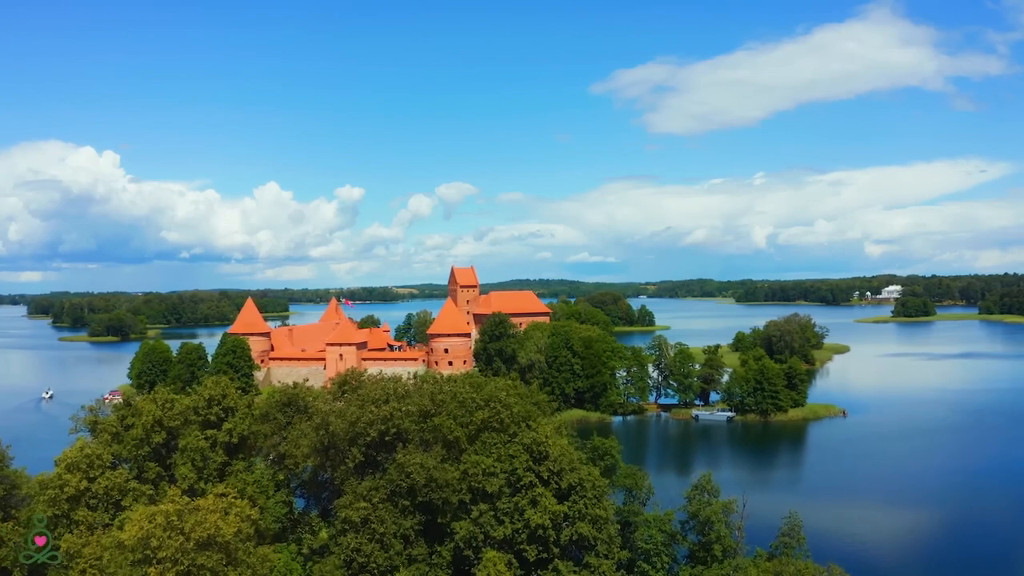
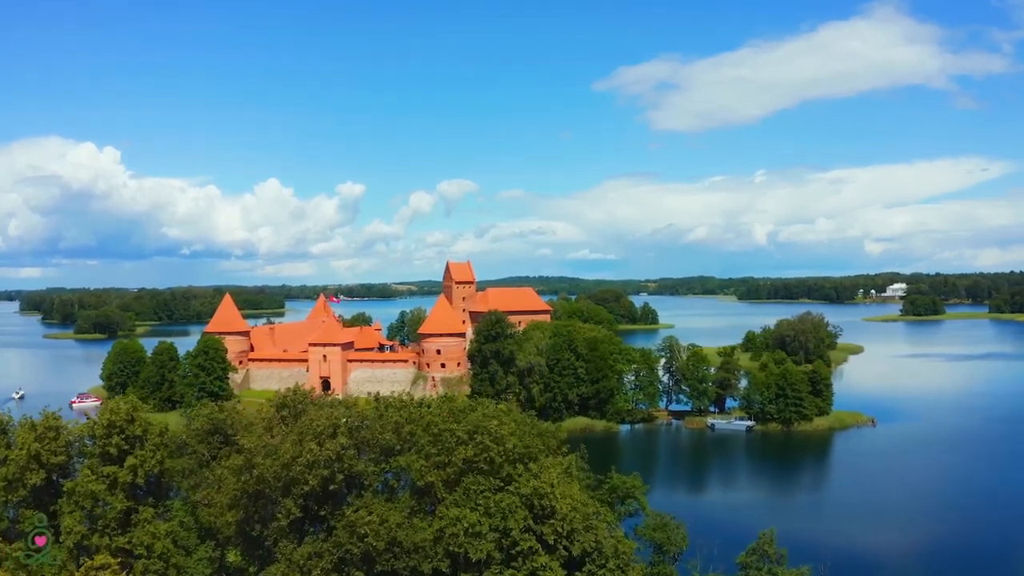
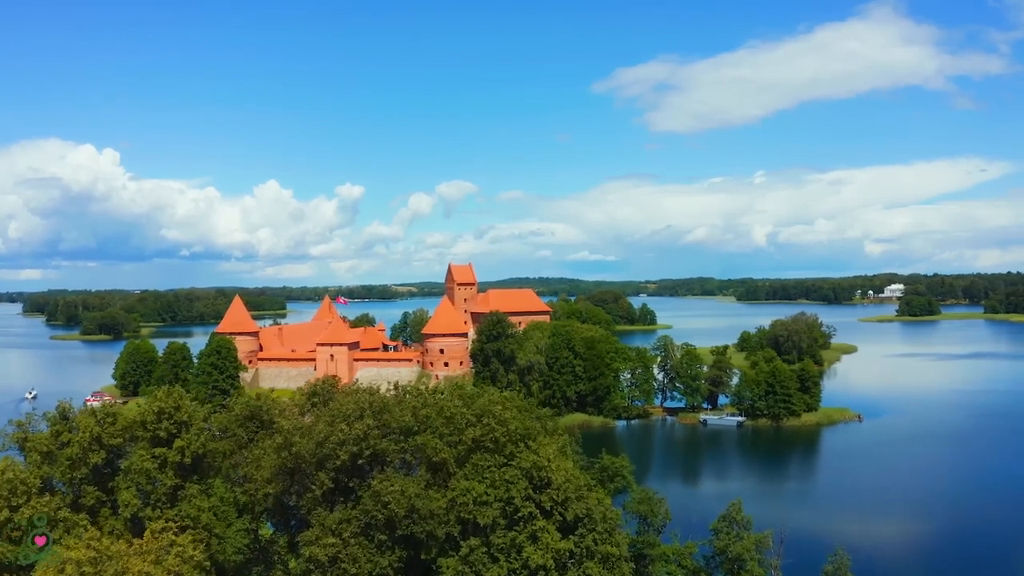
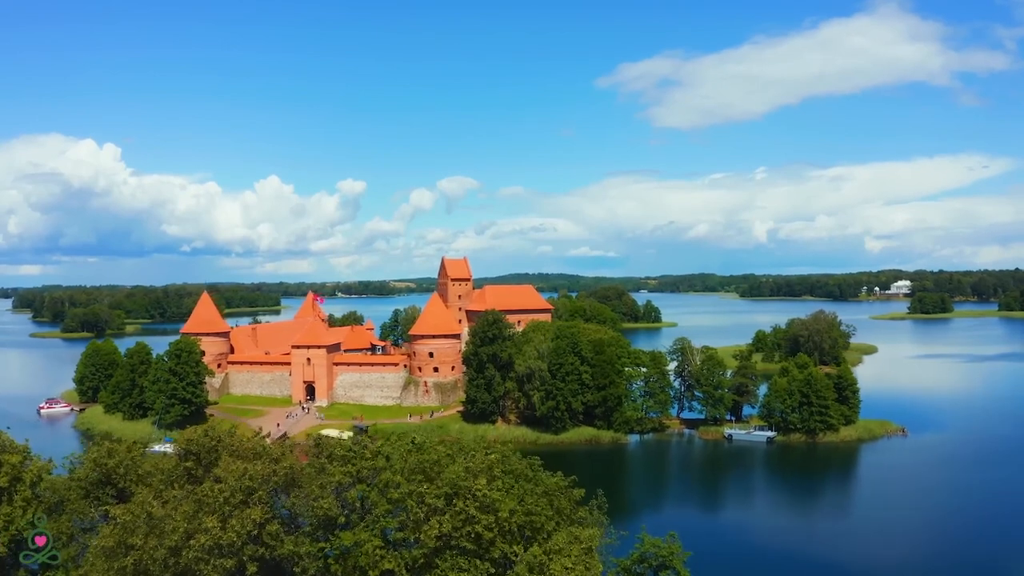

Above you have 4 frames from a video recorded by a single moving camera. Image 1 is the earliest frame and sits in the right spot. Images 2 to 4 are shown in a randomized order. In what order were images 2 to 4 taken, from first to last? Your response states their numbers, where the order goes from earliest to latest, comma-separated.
3, 2, 4
